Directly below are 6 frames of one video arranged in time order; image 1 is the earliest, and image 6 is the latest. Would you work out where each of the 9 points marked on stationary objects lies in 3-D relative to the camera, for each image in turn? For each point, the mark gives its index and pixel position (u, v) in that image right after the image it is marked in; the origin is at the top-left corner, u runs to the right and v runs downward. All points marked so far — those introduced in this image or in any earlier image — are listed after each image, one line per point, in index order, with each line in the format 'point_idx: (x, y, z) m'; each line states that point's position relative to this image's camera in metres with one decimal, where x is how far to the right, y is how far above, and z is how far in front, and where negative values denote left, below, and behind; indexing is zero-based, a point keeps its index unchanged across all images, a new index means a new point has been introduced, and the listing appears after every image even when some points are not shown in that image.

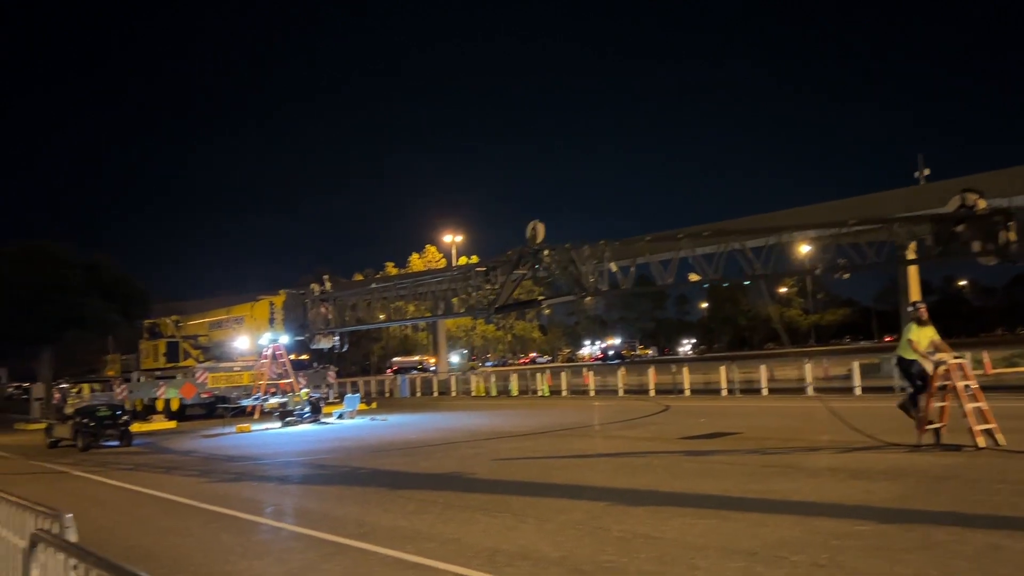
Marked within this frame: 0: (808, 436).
0: (+6.0, -3.0, +16.0) m
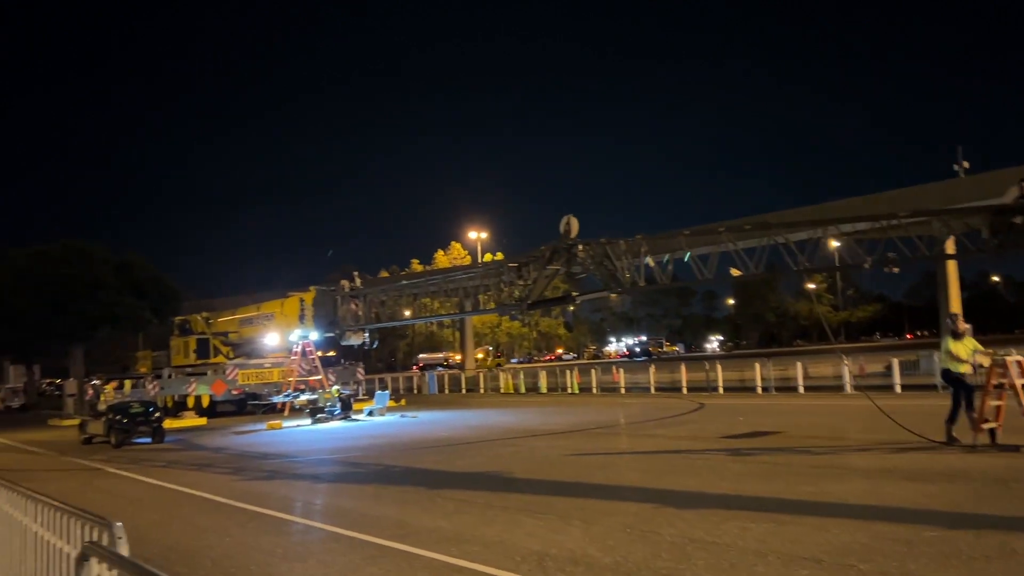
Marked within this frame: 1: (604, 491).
0: (+6.7, -2.9, +15.5) m
1: (+1.3, -2.8, +10.8) m
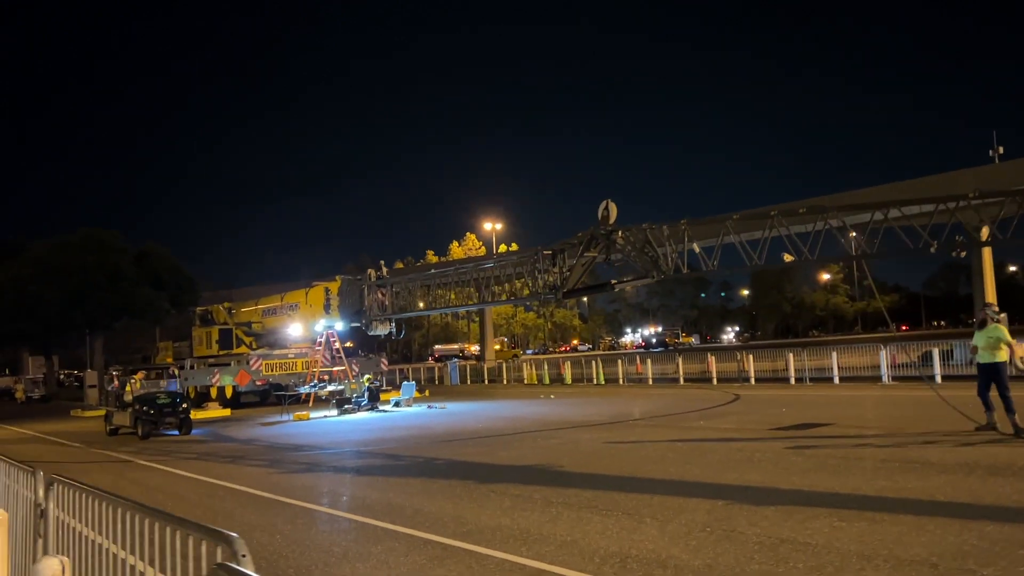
0: (+7.5, -2.6, +14.9) m
1: (+2.0, -2.6, +10.3) m
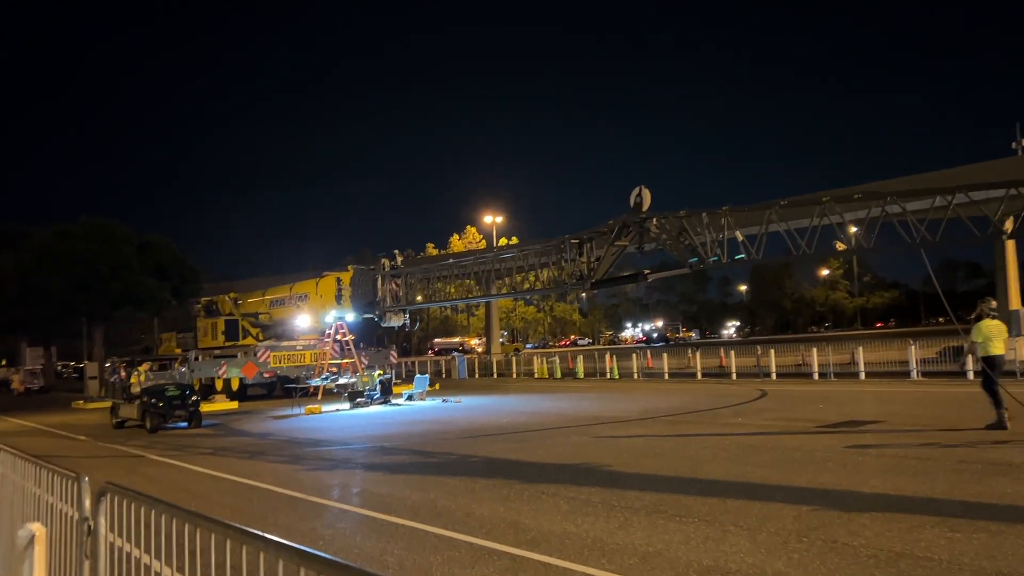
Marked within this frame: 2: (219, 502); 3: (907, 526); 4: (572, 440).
0: (+8.2, -2.4, +14.2) m
1: (+2.7, -2.4, +9.5) m
2: (-4.0, -2.9, +10.9) m
3: (+3.6, -2.2, +7.2) m
4: (+1.1, -3.0, +15.5) m
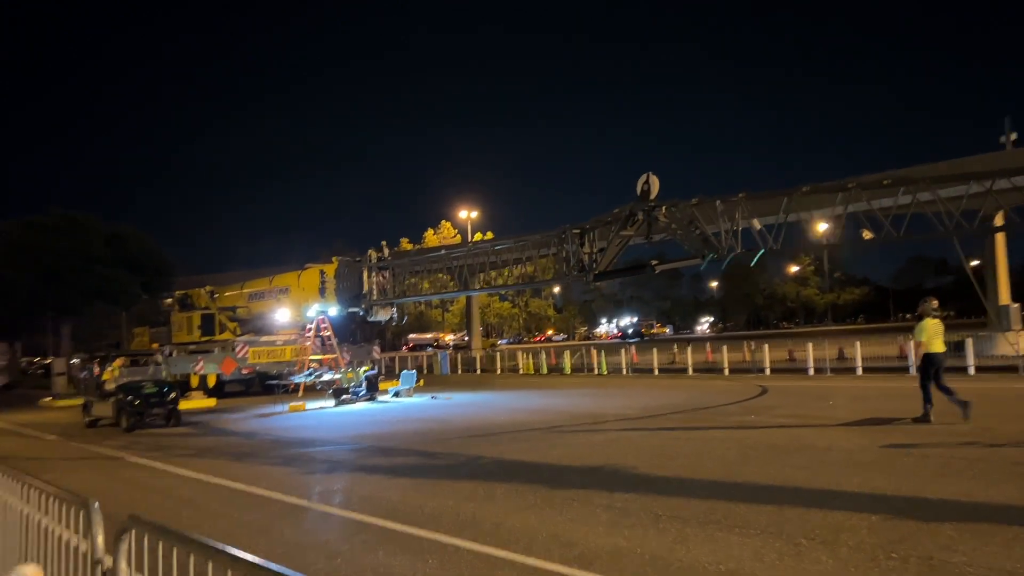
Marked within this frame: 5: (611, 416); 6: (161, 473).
0: (+8.4, -2.3, +13.6) m
1: (+3.0, -2.3, +8.8) m
2: (-3.7, -2.7, +9.9) m
3: (+4.0, -2.1, +6.5) m
4: (+1.3, -2.8, +14.7) m
5: (+2.2, -3.1, +19.1) m
6: (-5.7, -3.0, +13.0) m
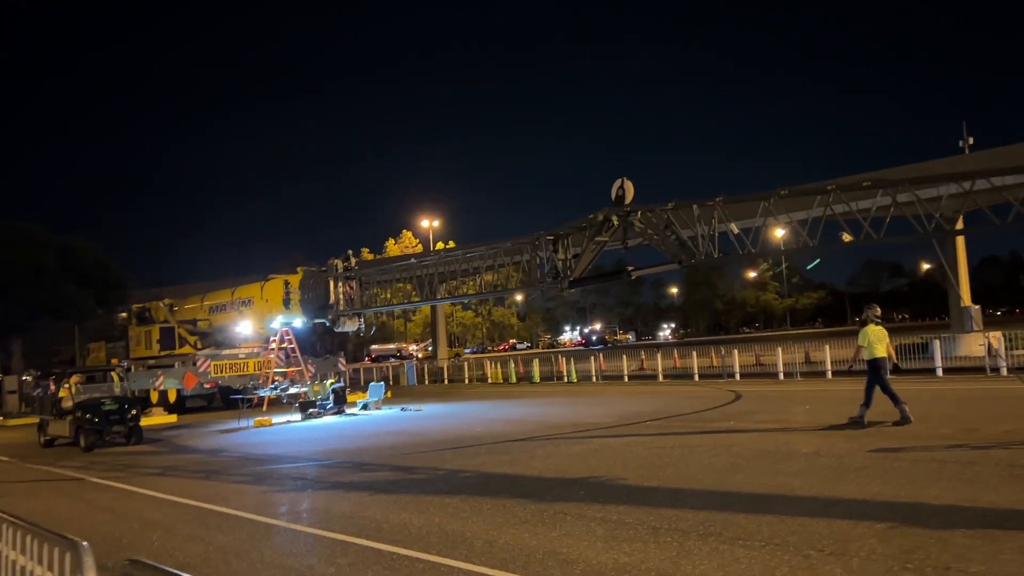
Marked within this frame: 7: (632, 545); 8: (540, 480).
0: (+8.0, -2.3, +13.6) m
1: (+2.9, -2.3, +8.6) m
2: (-3.9, -2.9, +9.4) m
3: (+4.0, -2.1, +6.3) m
4: (+0.9, -2.9, +14.4) m
5: (+1.6, -3.2, +18.9) m
6: (-6.0, -3.2, +12.4) m
7: (+1.1, -2.4, +7.4) m
8: (+0.3, -2.7, +11.4) m
